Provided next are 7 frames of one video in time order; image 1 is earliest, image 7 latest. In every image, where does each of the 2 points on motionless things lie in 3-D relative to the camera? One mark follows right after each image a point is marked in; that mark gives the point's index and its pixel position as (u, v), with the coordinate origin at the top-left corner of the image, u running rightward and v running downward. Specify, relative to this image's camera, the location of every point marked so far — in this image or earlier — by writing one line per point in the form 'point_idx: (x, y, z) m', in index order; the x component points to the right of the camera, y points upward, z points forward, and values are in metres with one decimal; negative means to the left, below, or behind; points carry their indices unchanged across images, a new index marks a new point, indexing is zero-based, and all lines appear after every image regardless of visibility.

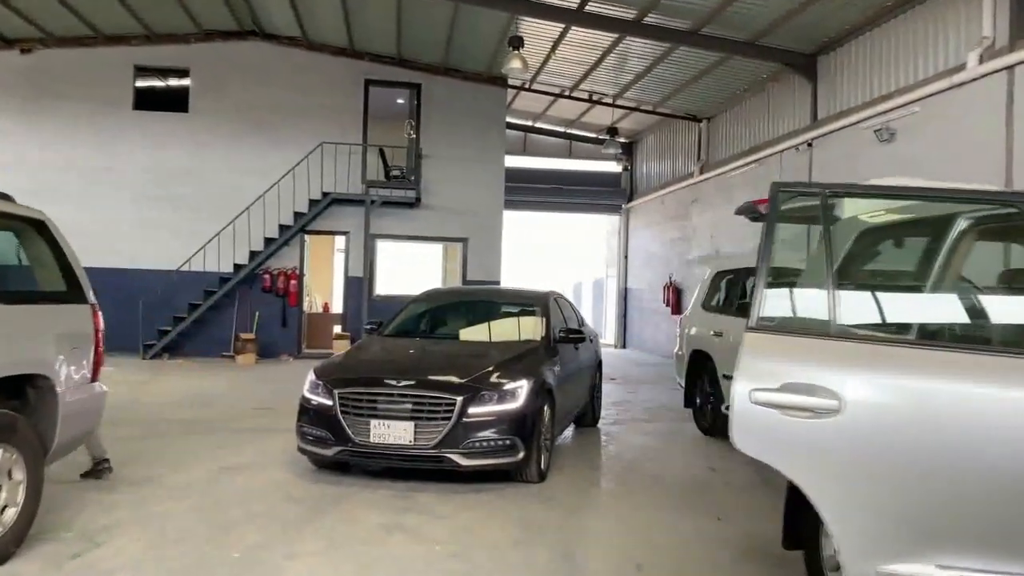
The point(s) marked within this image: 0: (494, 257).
0: (-0.3, +0.5, +13.9) m
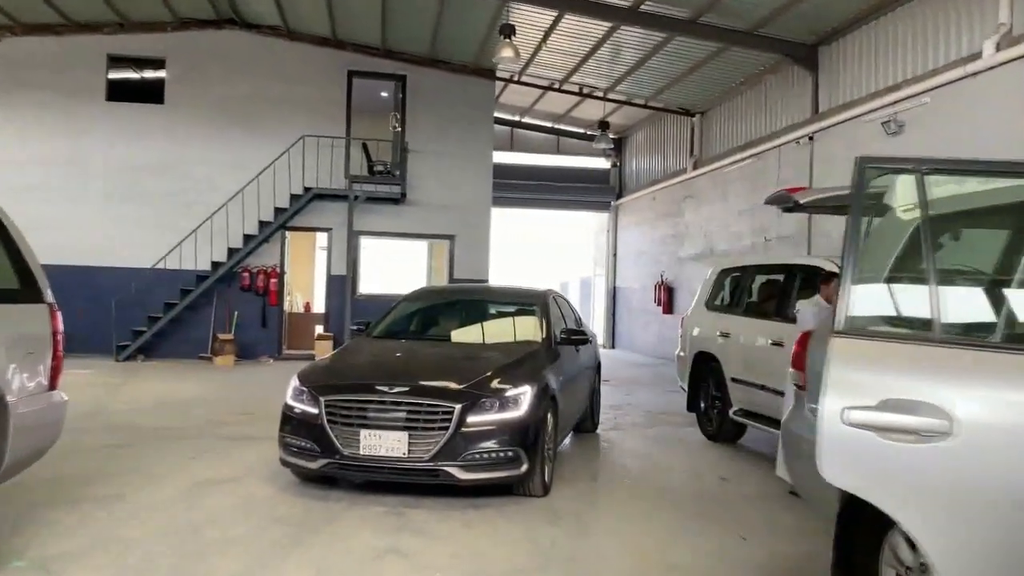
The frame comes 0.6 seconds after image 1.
0: (-0.5, +0.5, +13.5) m
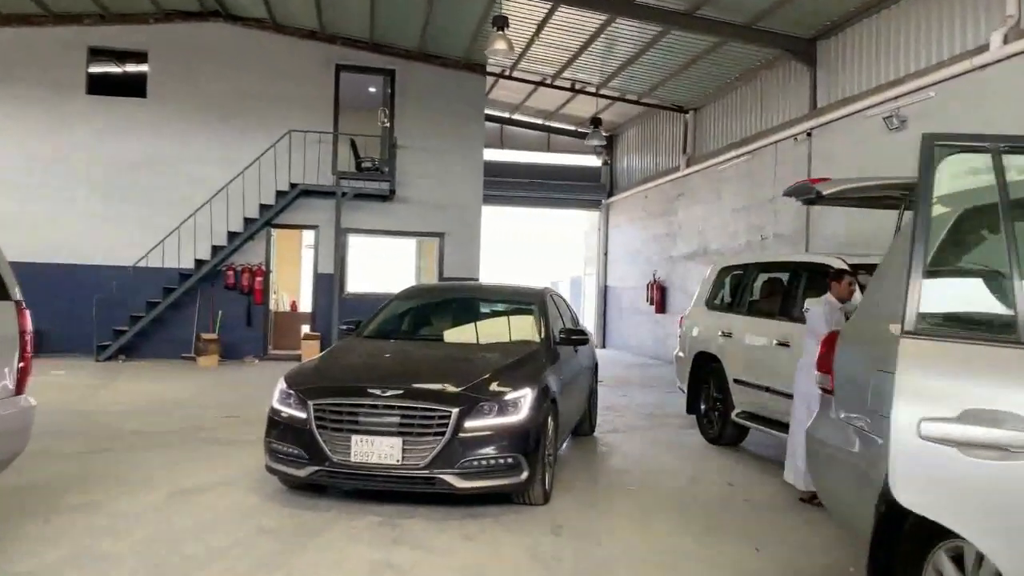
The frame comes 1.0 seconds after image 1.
0: (-0.6, +0.5, +13.3) m
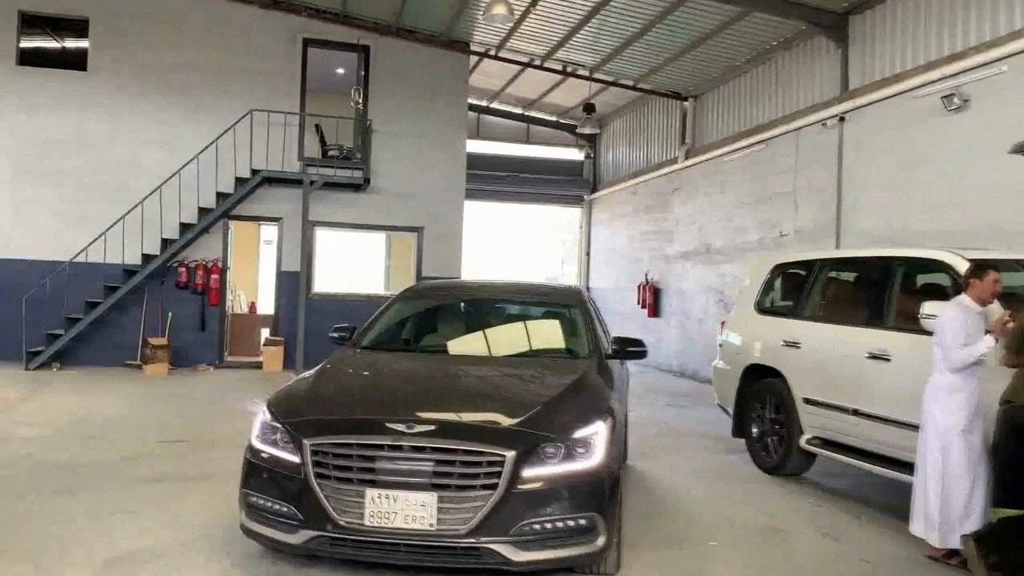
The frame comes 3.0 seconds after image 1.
0: (-0.9, +0.5, +12.1) m
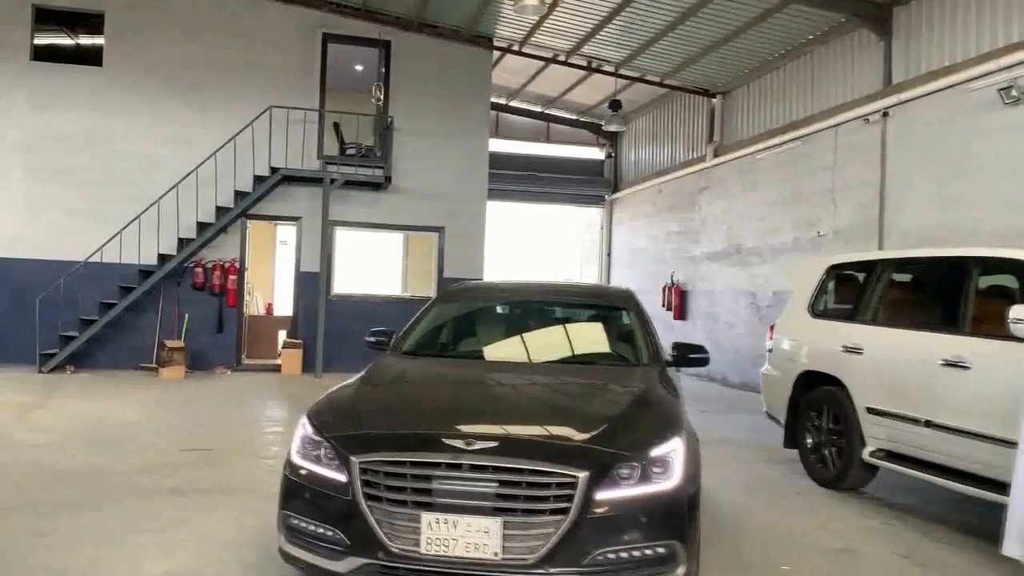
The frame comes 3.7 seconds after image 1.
0: (-0.5, +0.5, +11.9) m
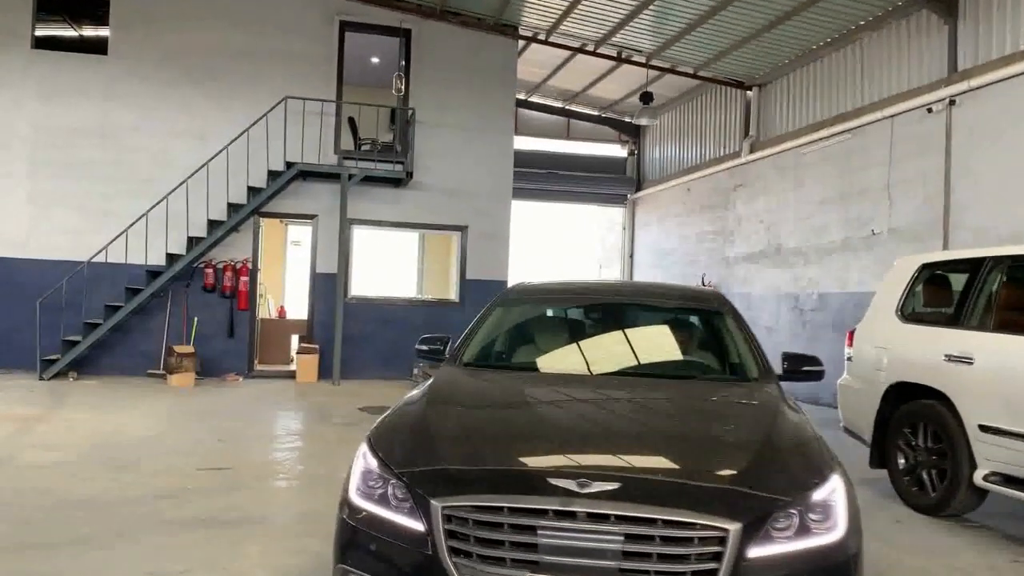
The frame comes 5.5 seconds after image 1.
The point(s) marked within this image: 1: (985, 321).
0: (-0.2, +0.5, +11.3) m
1: (+2.4, -0.2, +4.3) m
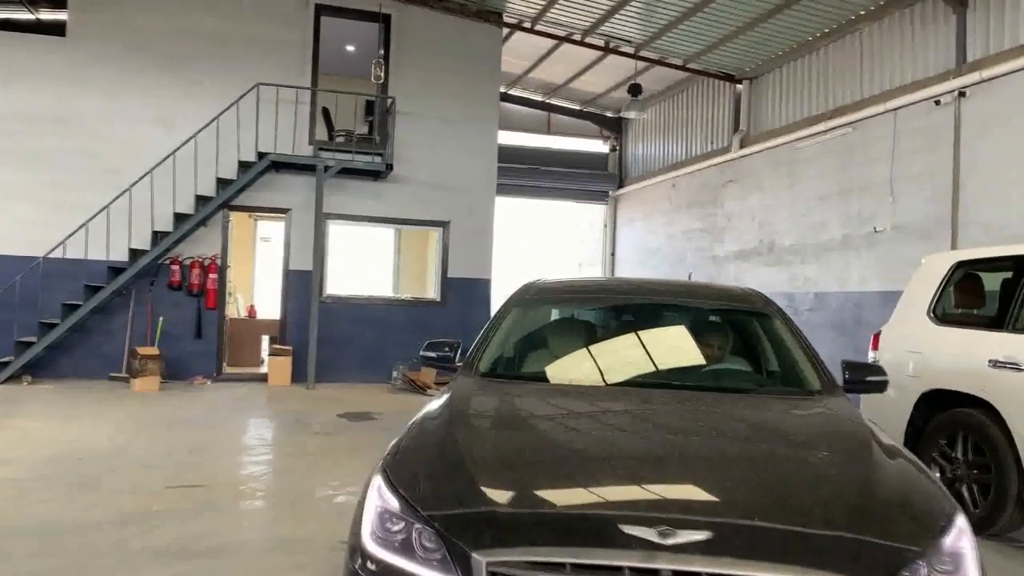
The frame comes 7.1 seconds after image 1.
0: (-0.4, +0.5, +10.8) m
1: (+2.4, -0.2, +4.0) m
